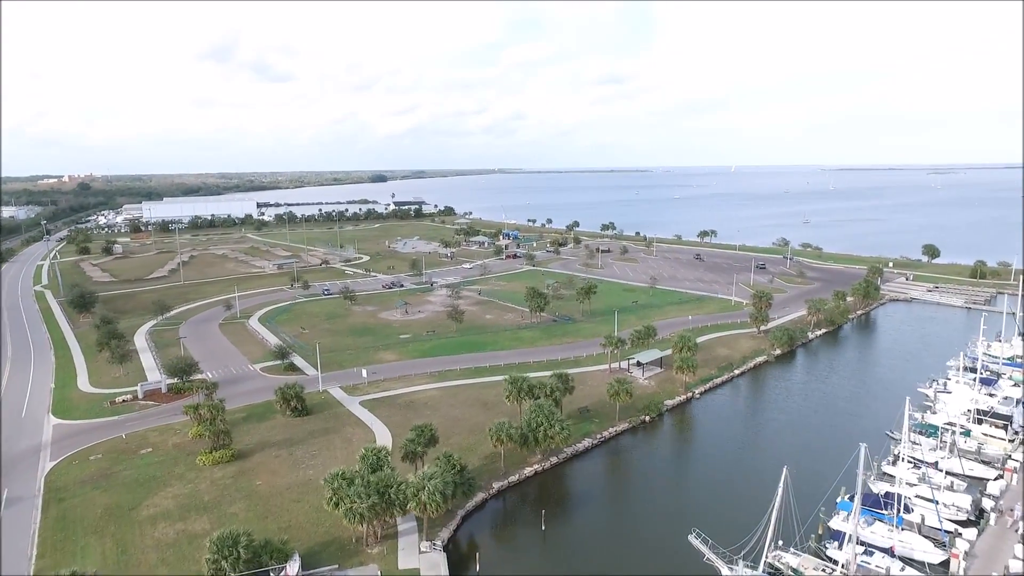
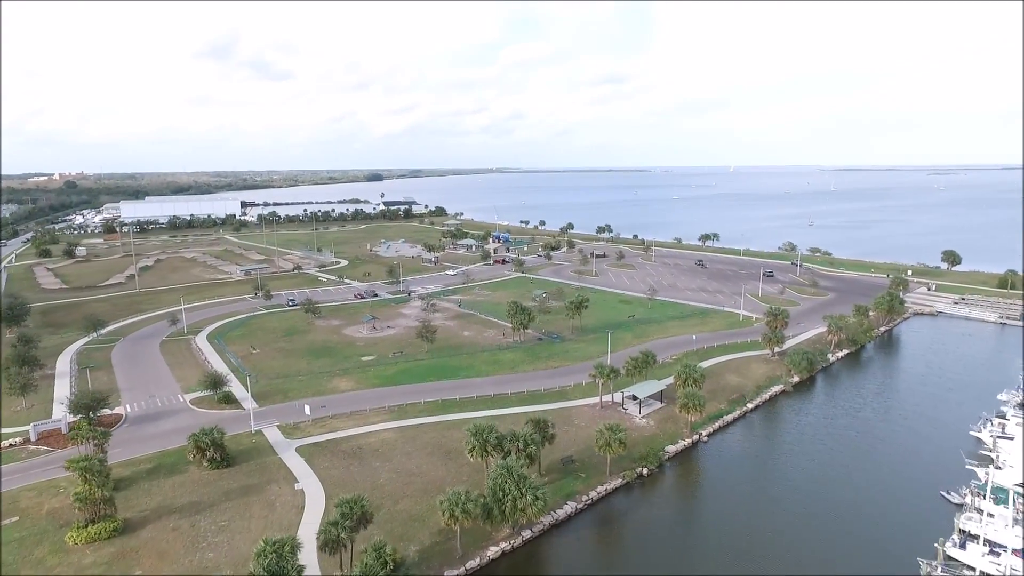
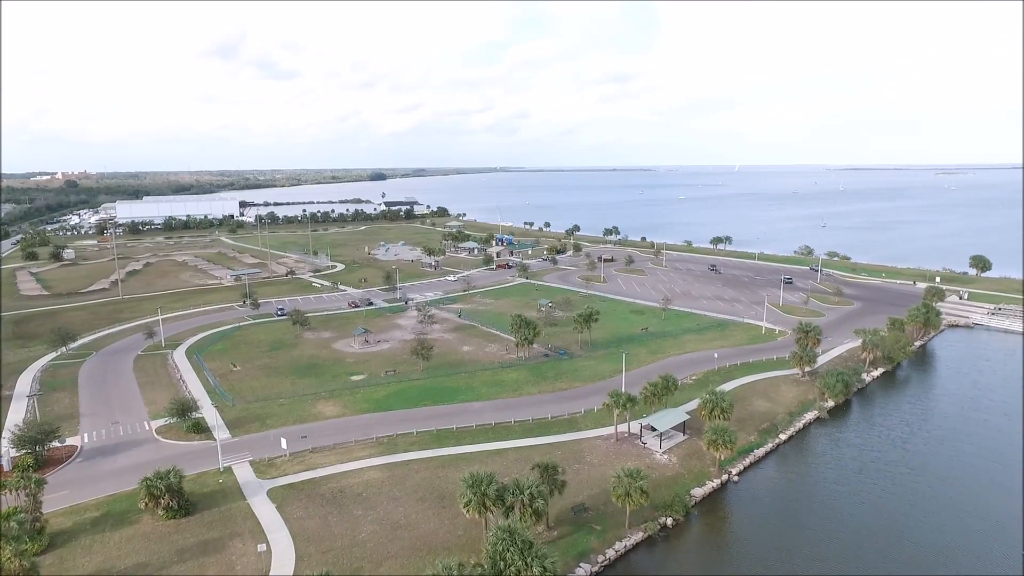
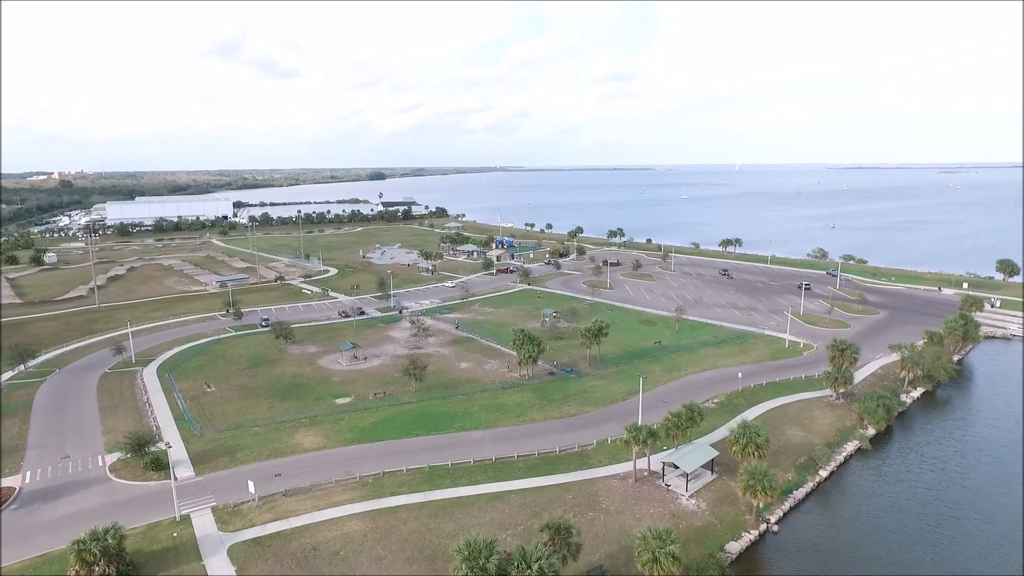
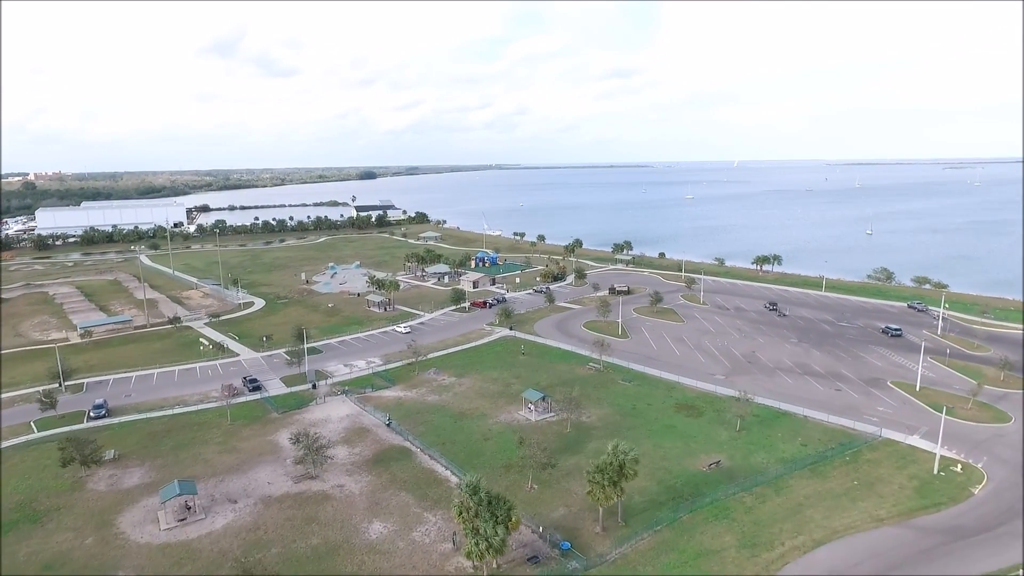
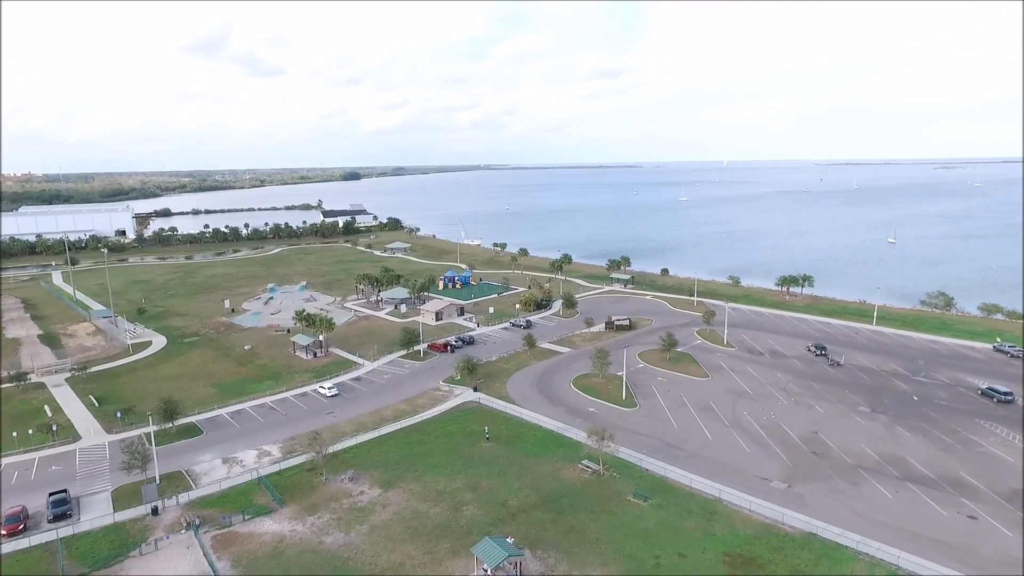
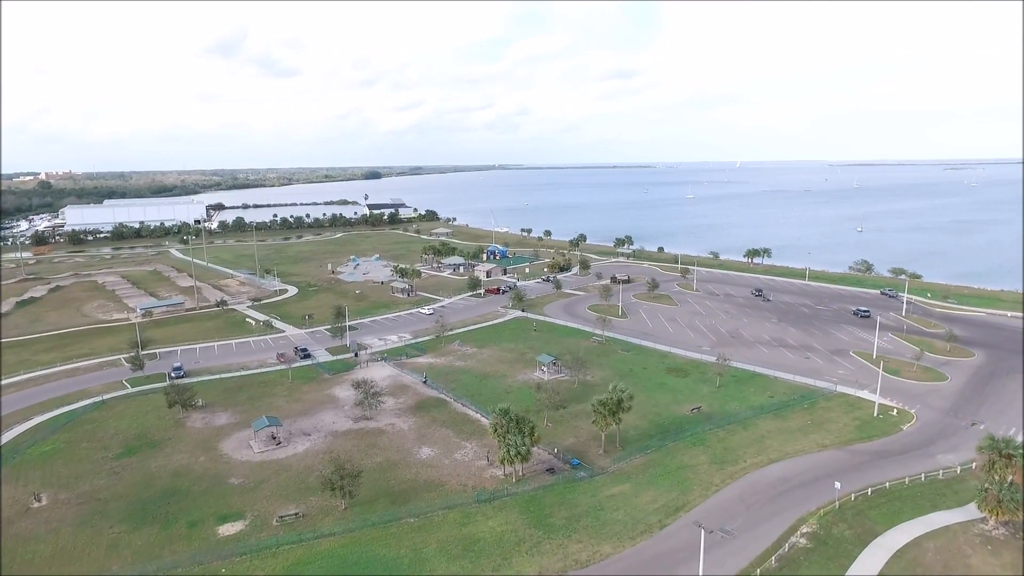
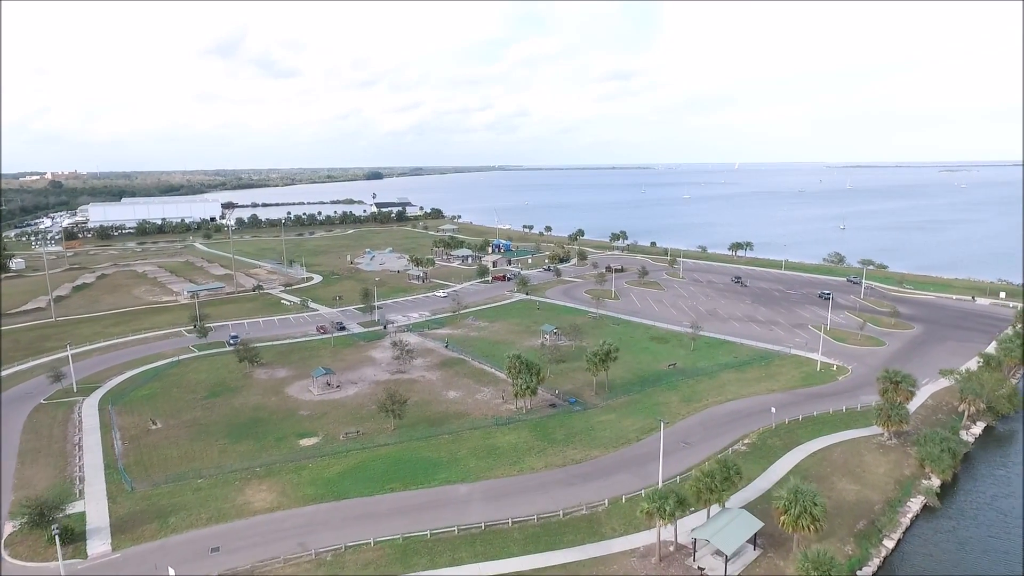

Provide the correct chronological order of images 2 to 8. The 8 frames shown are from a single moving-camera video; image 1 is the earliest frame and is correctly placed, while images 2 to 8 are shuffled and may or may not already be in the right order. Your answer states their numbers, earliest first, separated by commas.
2, 3, 4, 8, 7, 5, 6
